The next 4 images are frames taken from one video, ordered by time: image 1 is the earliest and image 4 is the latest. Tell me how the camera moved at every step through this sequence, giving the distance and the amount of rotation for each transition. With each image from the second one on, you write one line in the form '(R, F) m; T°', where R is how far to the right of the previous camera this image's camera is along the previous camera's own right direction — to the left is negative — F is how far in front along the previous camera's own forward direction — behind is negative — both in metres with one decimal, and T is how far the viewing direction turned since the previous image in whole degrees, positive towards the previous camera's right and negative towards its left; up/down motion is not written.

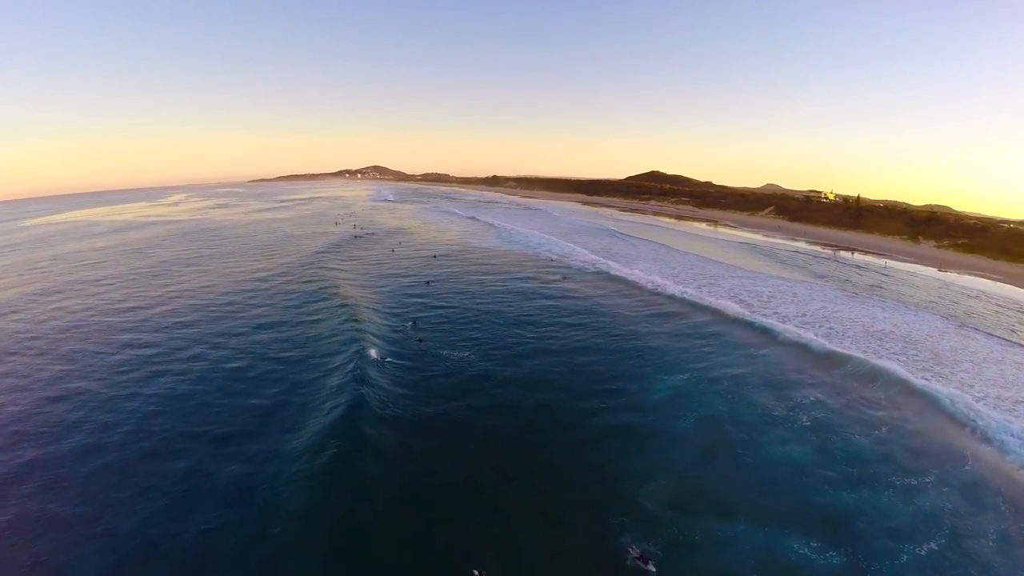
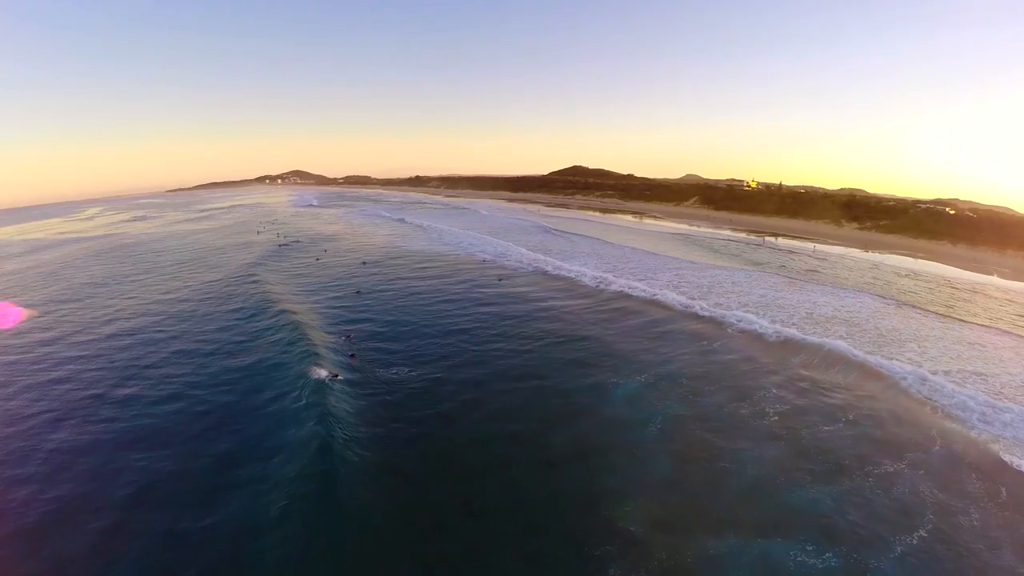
(-0.2, +0.8) m; +7°
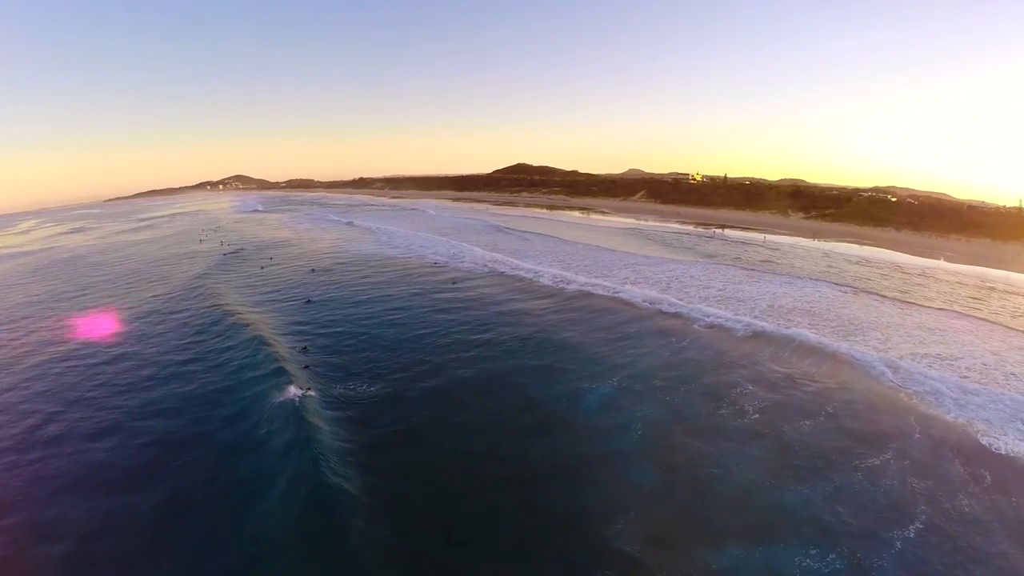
(-0.2, +0.6) m; +5°
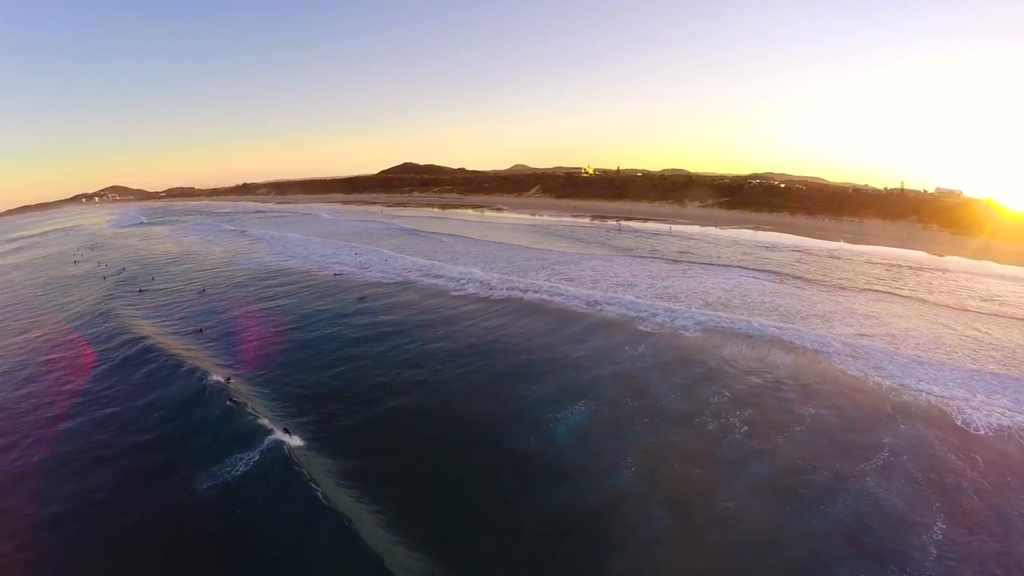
(-0.5, +1.2) m; +10°
